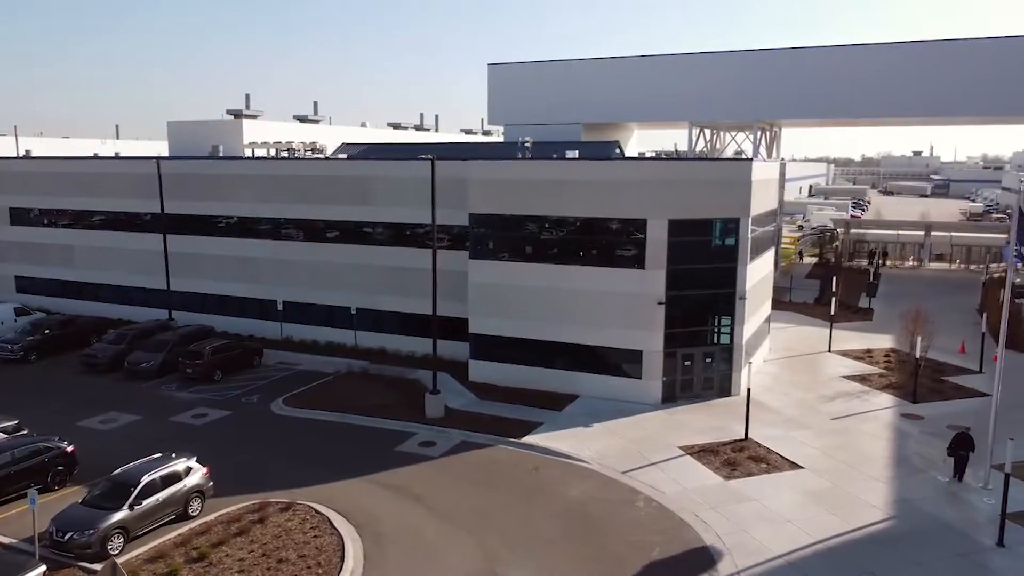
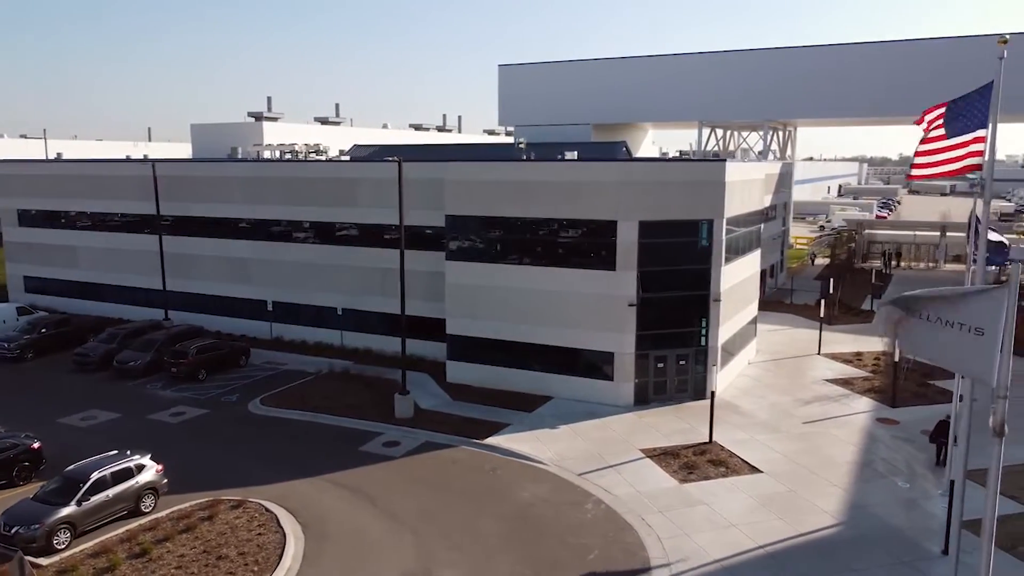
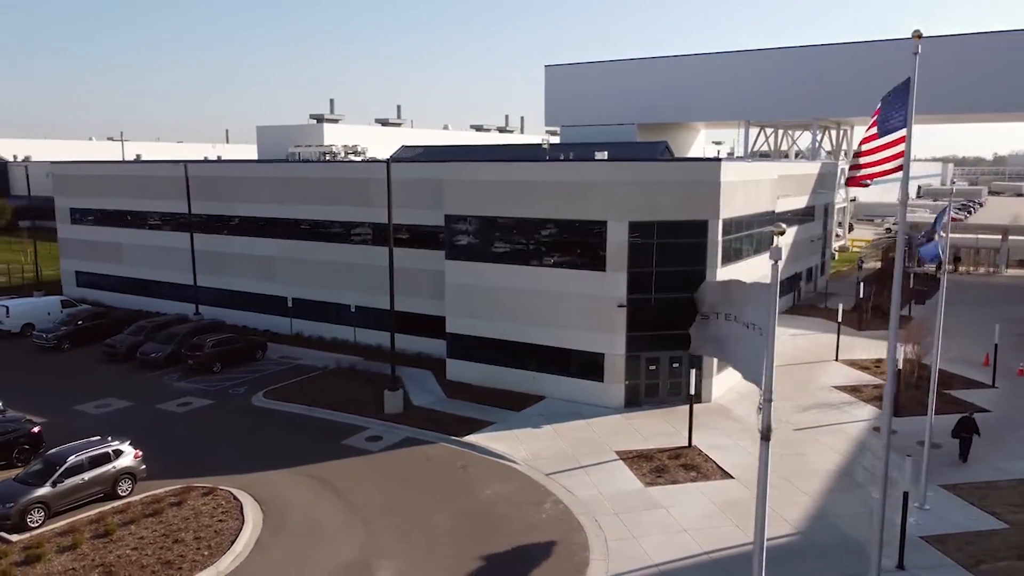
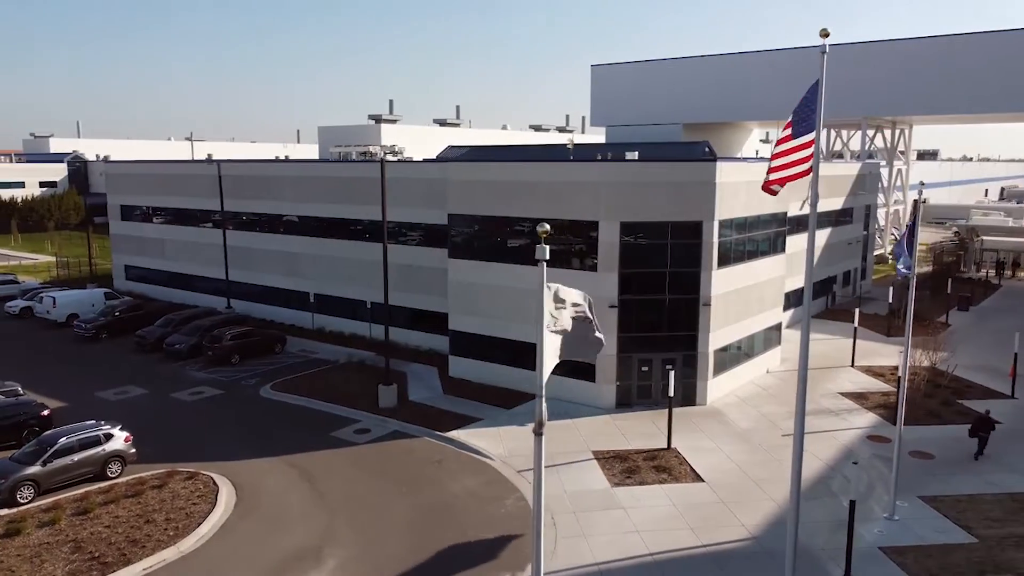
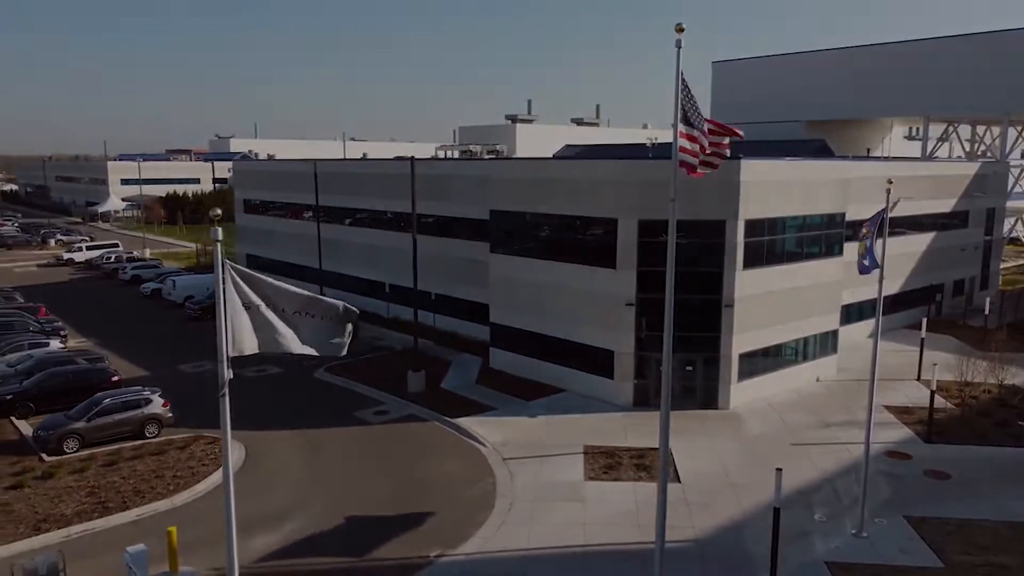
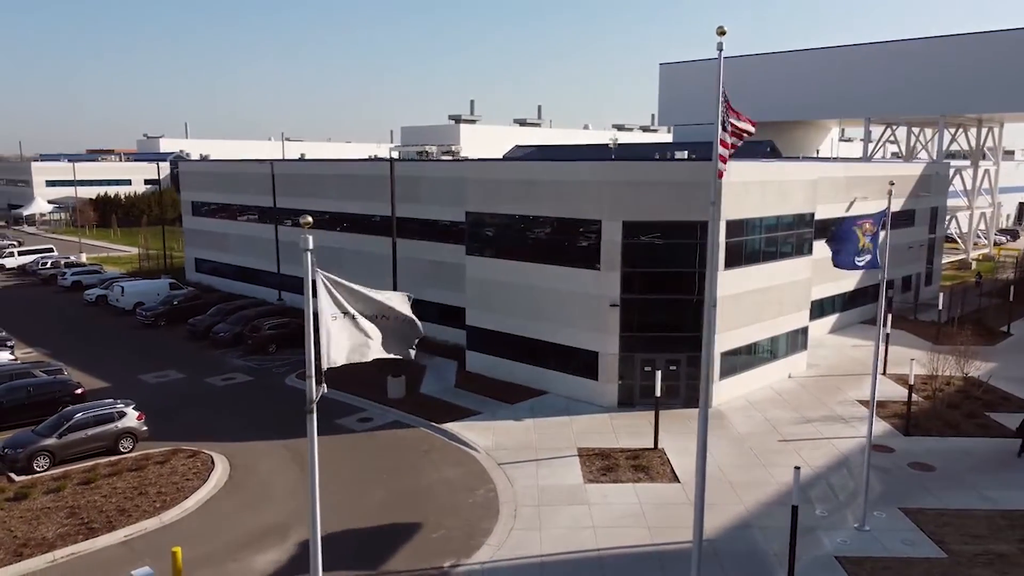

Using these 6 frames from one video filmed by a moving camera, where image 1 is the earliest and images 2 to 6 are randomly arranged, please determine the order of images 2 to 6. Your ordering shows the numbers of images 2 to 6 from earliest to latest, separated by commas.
2, 3, 4, 6, 5
